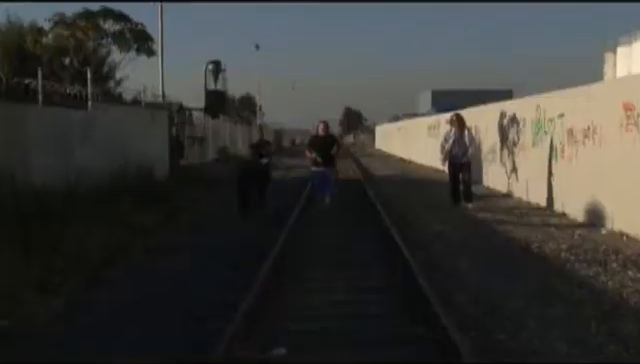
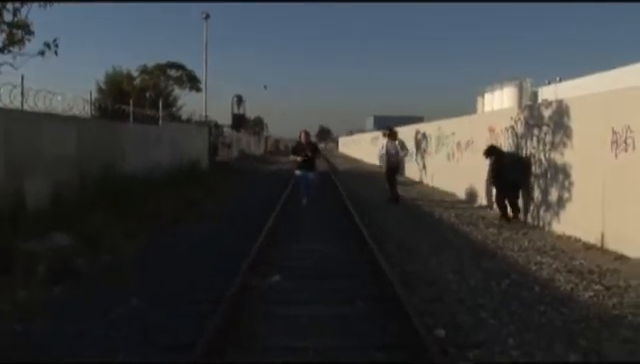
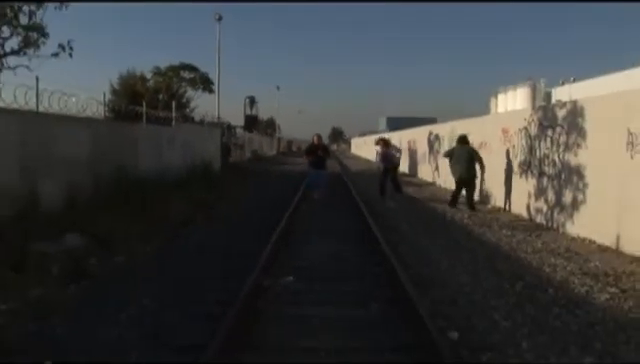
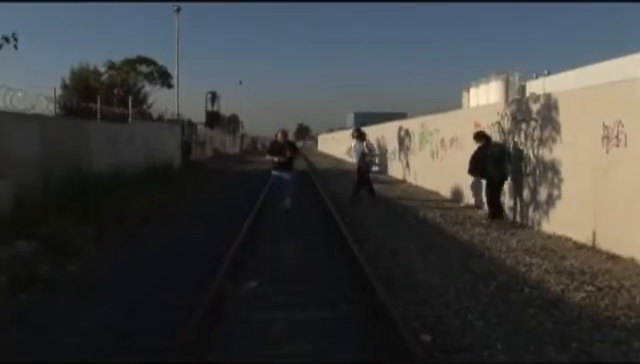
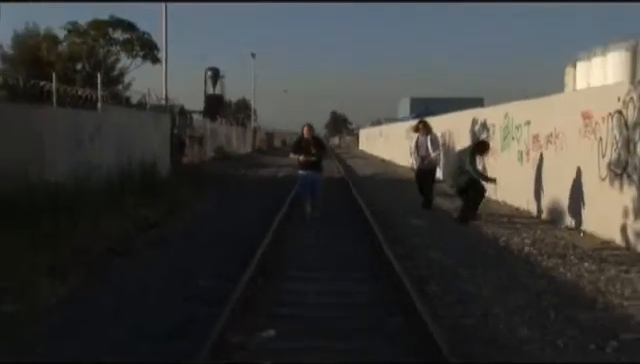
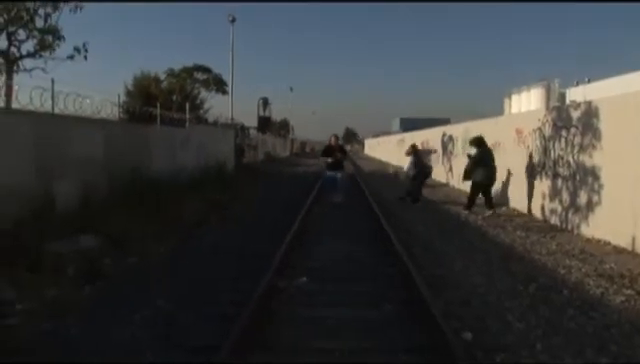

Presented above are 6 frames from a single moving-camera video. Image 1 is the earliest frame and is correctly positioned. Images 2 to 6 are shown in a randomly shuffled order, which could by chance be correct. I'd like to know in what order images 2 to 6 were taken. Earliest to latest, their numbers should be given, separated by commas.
5, 3, 6, 2, 4
